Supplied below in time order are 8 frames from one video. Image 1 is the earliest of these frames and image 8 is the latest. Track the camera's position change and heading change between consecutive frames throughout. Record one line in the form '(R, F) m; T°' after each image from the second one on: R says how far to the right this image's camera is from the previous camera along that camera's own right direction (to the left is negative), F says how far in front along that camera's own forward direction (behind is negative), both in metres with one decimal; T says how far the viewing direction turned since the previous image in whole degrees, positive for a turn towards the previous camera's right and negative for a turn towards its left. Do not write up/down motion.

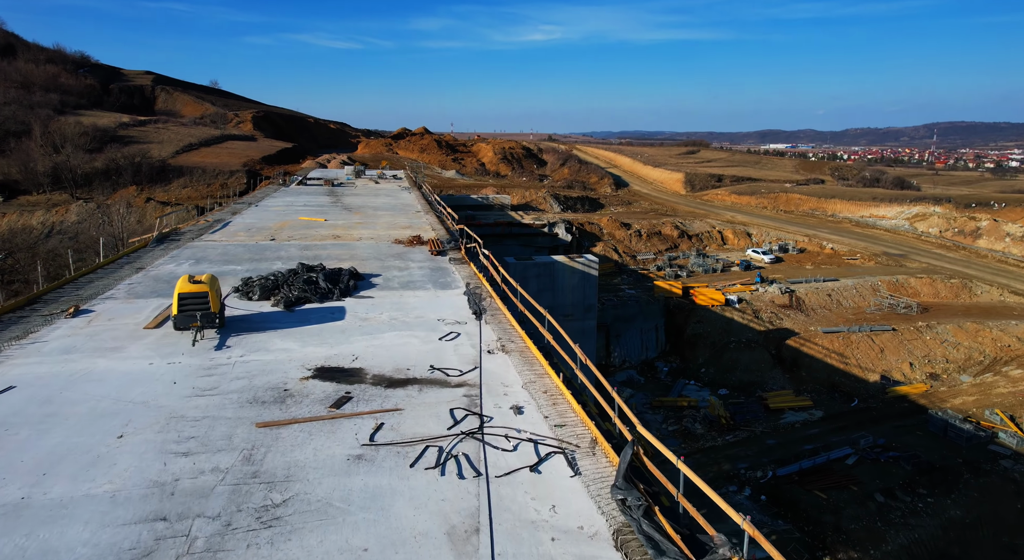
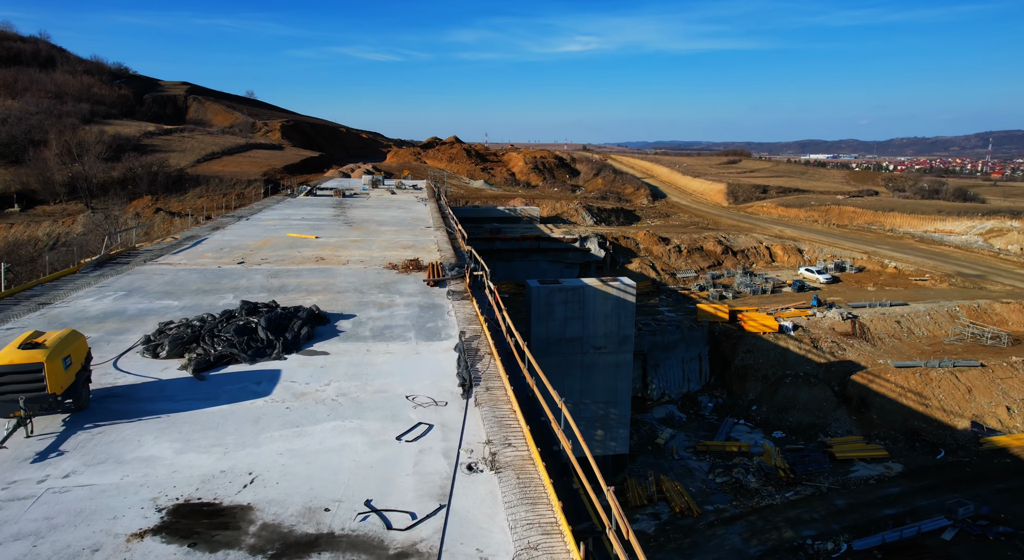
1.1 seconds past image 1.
(+0.2, +2.3) m; -3°
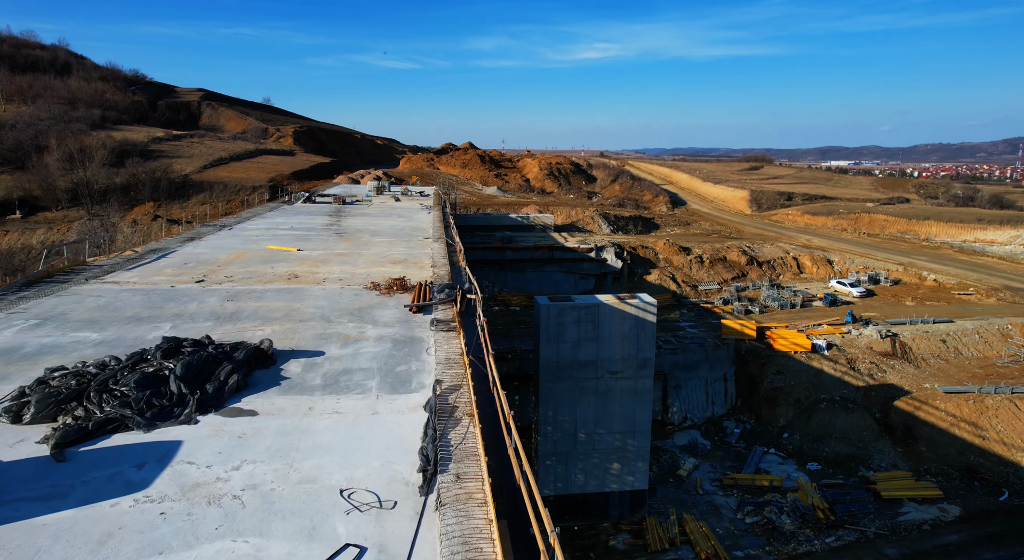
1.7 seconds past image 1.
(+0.2, +1.5) m; -2°
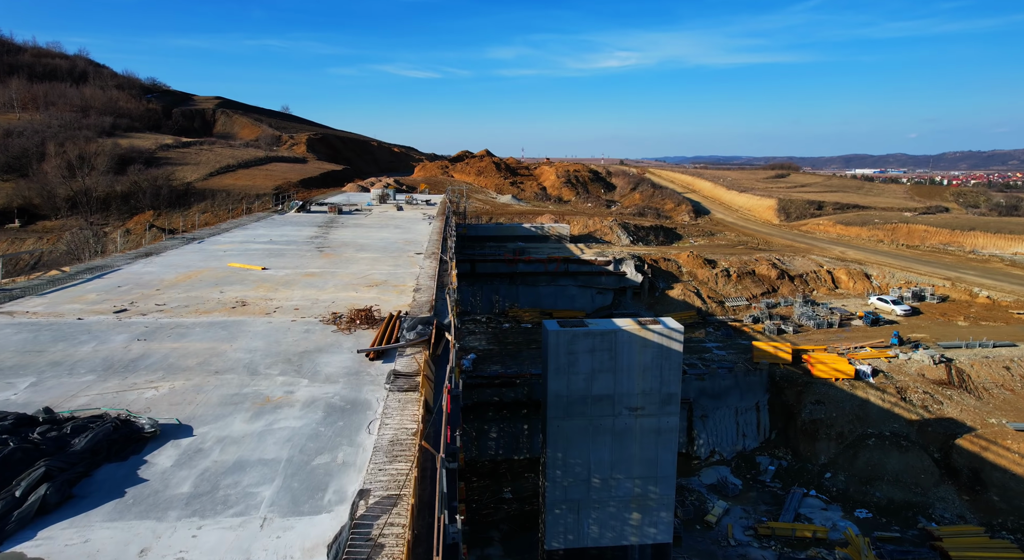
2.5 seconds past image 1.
(+0.3, +1.8) m; -2°
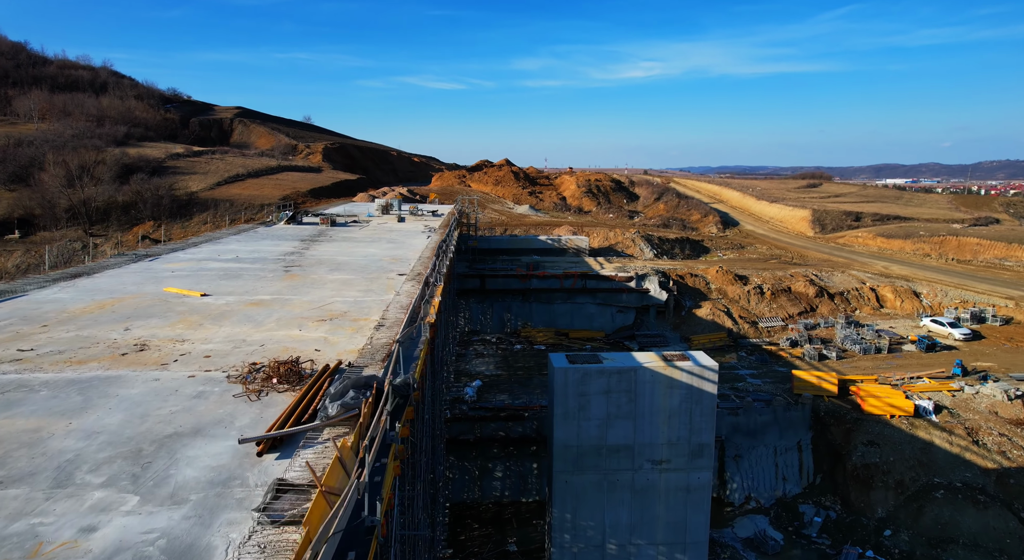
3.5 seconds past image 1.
(+0.4, +1.9) m; -2°
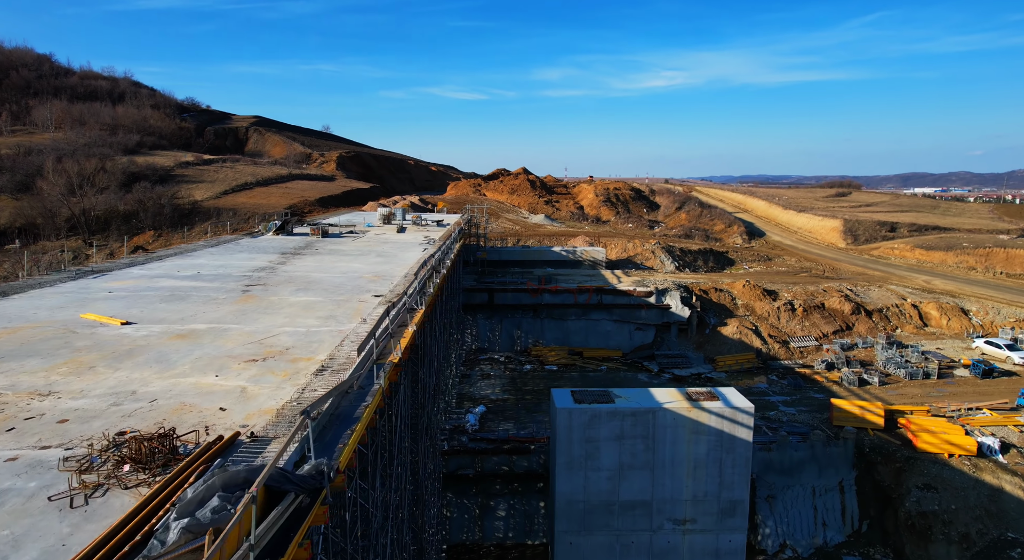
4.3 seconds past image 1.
(+0.4, +1.6) m; -2°
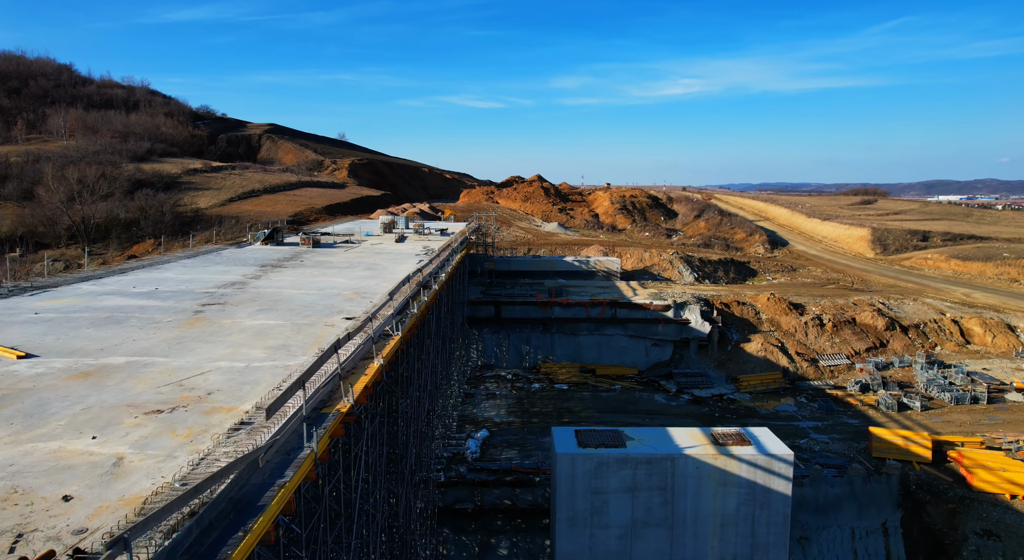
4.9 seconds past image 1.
(+0.3, +1.3) m; -2°
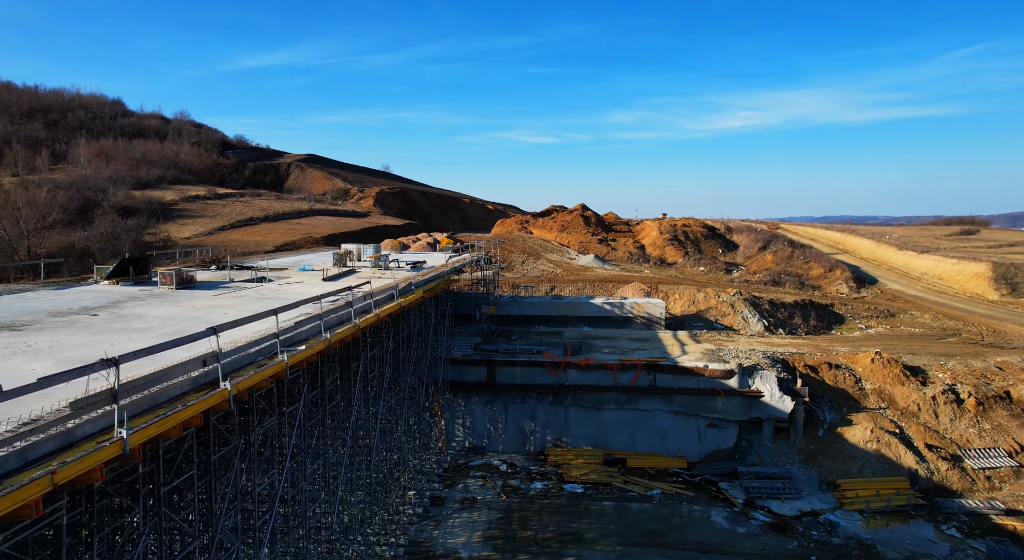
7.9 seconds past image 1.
(+1.5, +5.7) m; -5°
